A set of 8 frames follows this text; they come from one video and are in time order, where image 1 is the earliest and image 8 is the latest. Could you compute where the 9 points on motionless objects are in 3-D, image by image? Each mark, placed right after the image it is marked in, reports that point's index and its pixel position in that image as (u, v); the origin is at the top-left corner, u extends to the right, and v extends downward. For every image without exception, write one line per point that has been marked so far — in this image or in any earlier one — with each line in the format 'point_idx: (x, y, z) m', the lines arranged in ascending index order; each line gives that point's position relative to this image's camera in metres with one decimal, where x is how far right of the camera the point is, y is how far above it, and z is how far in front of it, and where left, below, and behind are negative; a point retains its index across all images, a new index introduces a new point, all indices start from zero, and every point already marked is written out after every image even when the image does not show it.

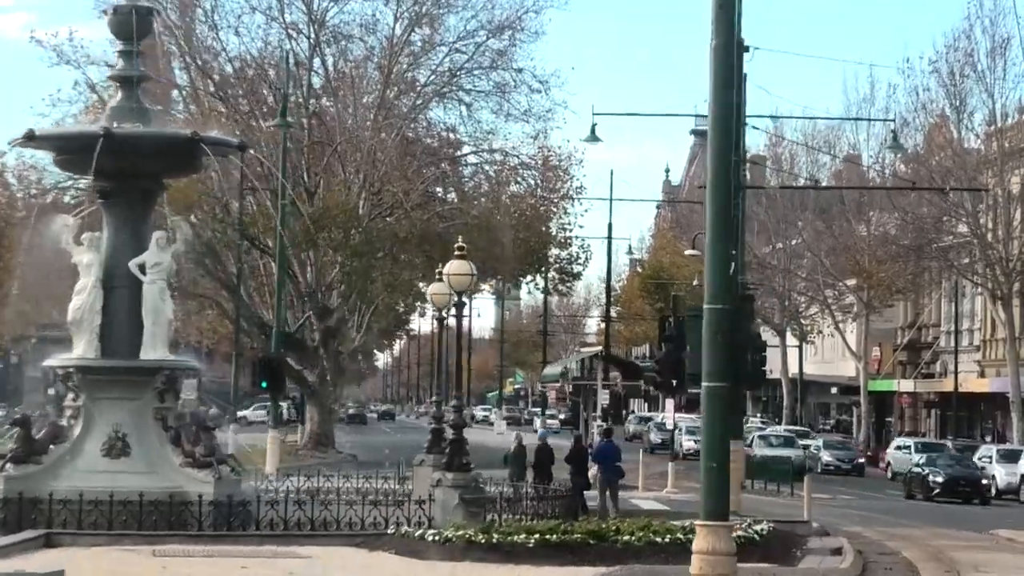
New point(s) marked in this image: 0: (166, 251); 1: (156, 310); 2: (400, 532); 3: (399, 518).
0: (-2.6, +0.3, +19.0) m
1: (-2.7, -0.2, +19.0) m
2: (-0.7, -1.6, +16.3) m
3: (-0.8, -1.6, +17.5) m
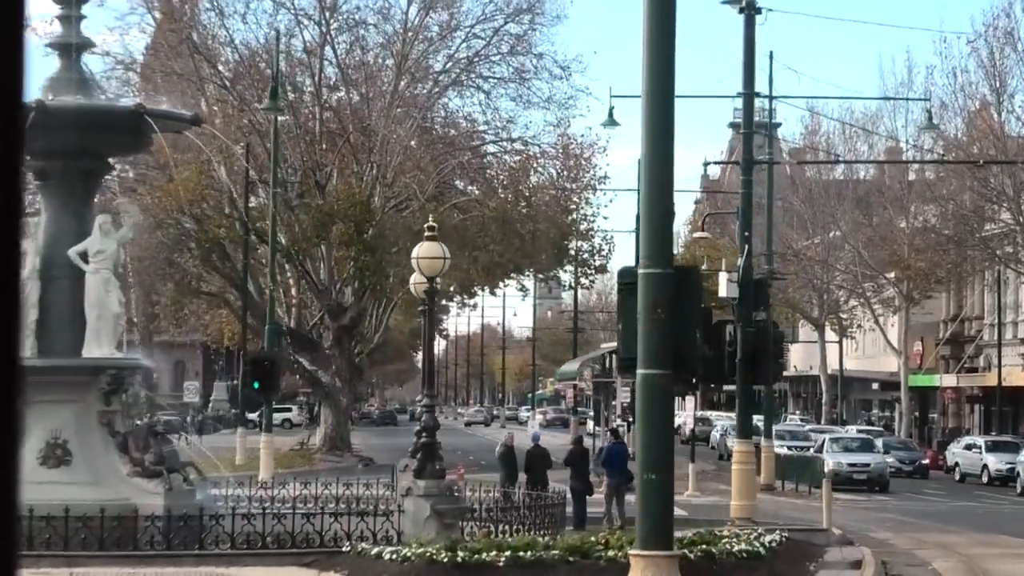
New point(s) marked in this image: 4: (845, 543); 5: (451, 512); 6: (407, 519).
0: (-2.7, +0.3, +17.2) m
1: (-2.8, -0.1, +17.1) m
2: (-0.9, -1.5, +14.4) m
3: (-0.9, -1.5, +15.6) m
4: (+2.4, -1.8, +17.9) m
5: (-0.4, -1.4, +15.6) m
6: (-0.6, -1.4, +15.8) m
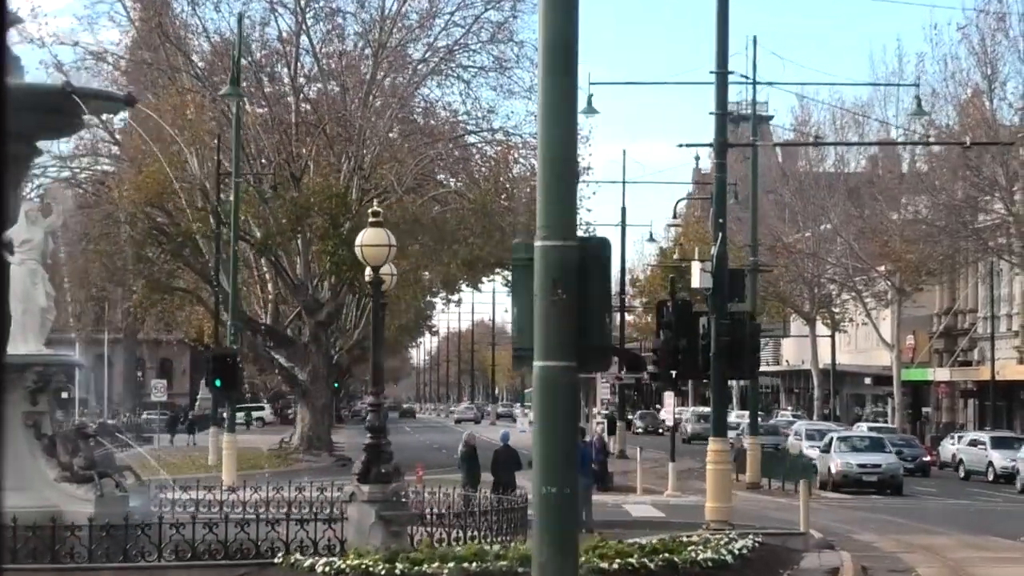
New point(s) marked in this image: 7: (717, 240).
0: (-3.0, +0.4, +16.1) m
1: (-3.1, 0.0, +16.0) m
2: (-1.2, -1.4, +13.4) m
3: (-1.2, -1.4, +14.5) m
4: (+2.1, -1.7, +16.8) m
5: (-0.7, -1.3, +14.5) m
6: (-0.9, -1.4, +14.7) m
7: (+1.6, +0.4, +19.5) m
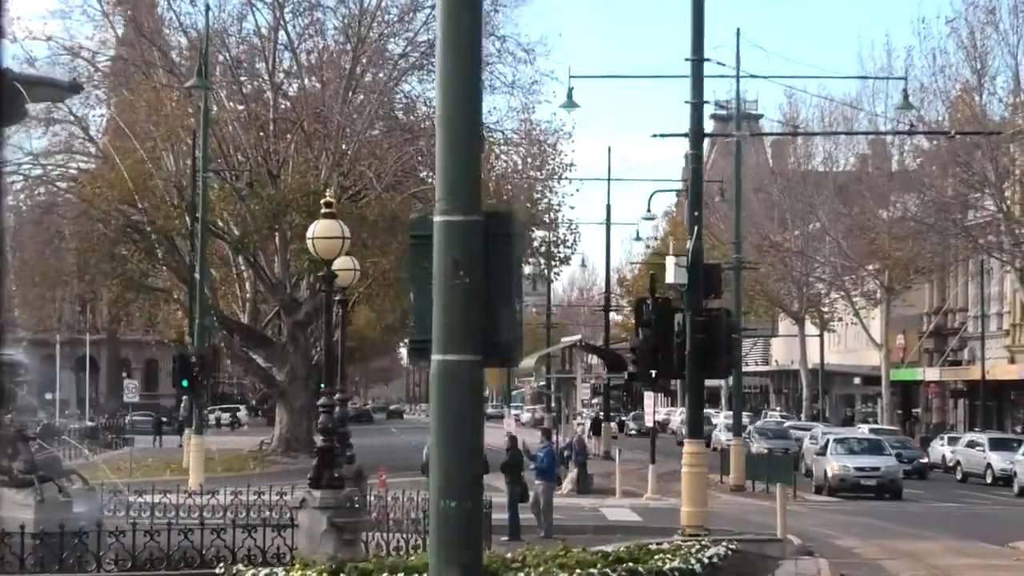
0: (-3.2, +0.4, +15.3) m
1: (-3.3, 0.0, +15.3) m
2: (-1.4, -1.4, +12.6) m
3: (-1.4, -1.4, +13.8) m
4: (+1.8, -1.7, +16.1) m
5: (-0.9, -1.3, +13.7) m
6: (-1.2, -1.4, +13.9) m
7: (+1.3, +0.4, +18.7) m
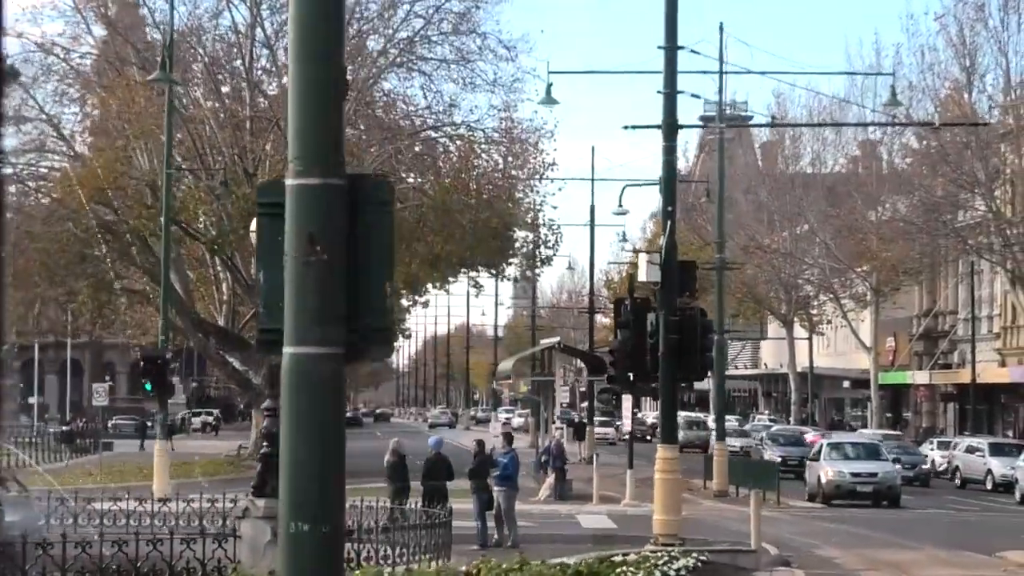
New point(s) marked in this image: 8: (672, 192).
0: (-3.5, +0.4, +14.5) m
1: (-3.5, 0.0, +14.5) m
2: (-1.6, -1.4, +11.8) m
3: (-1.6, -1.4, +13.0) m
4: (+1.6, -1.7, +15.3) m
5: (-1.1, -1.3, +12.9) m
6: (-1.4, -1.3, +13.1) m
7: (+1.1, +0.4, +17.9) m
8: (+1.1, +0.7, +17.7) m
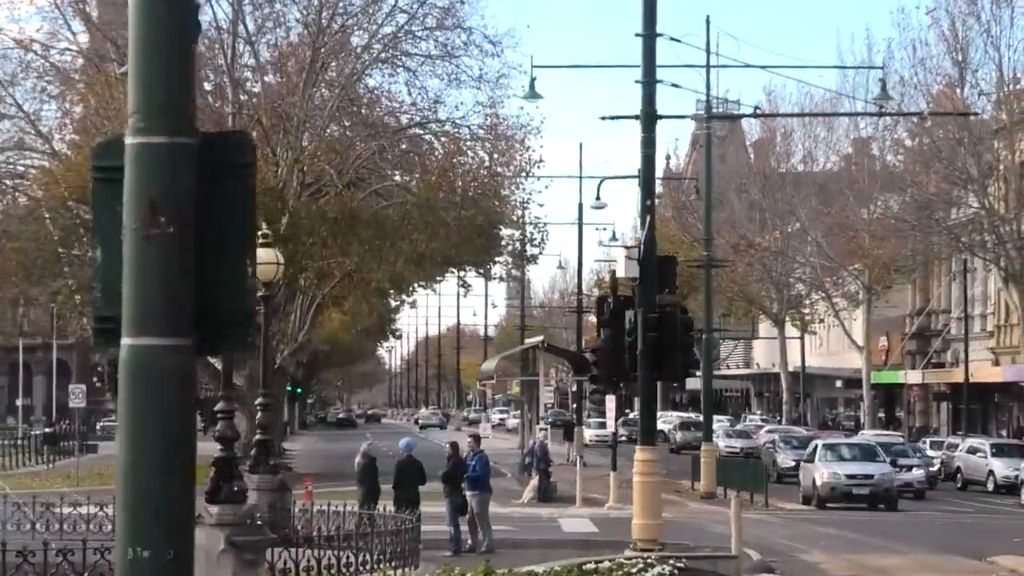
0: (-3.6, +0.5, +13.9) m
1: (-3.7, 0.0, +13.8) m
2: (-1.8, -1.4, +11.2) m
3: (-1.8, -1.4, +12.4) m
4: (+1.4, -1.7, +14.7) m
5: (-1.3, -1.2, +12.3) m
6: (-1.5, -1.3, +12.5) m
7: (+0.9, +0.4, +17.3) m
8: (+0.9, +0.7, +17.1) m
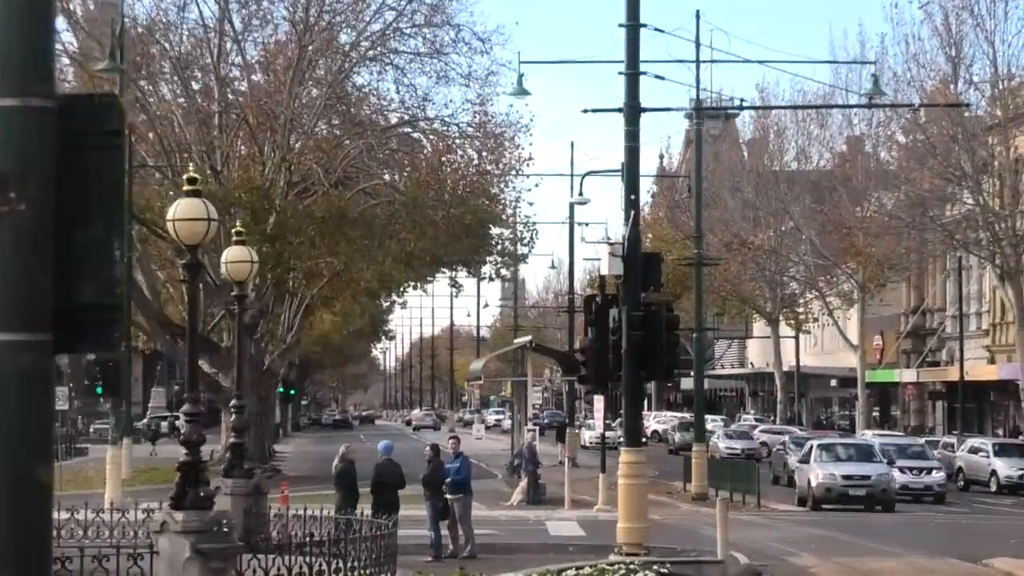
0: (-3.8, +0.5, +13.5) m
1: (-3.8, 0.0, +13.4) m
2: (-1.9, -1.4, +10.7) m
3: (-1.9, -1.4, +11.9) m
4: (+1.3, -1.6, +14.3) m
5: (-1.4, -1.2, +11.9) m
6: (-1.7, -1.3, +12.1) m
7: (+0.8, +0.5, +16.9) m
8: (+0.8, +0.7, +16.7) m
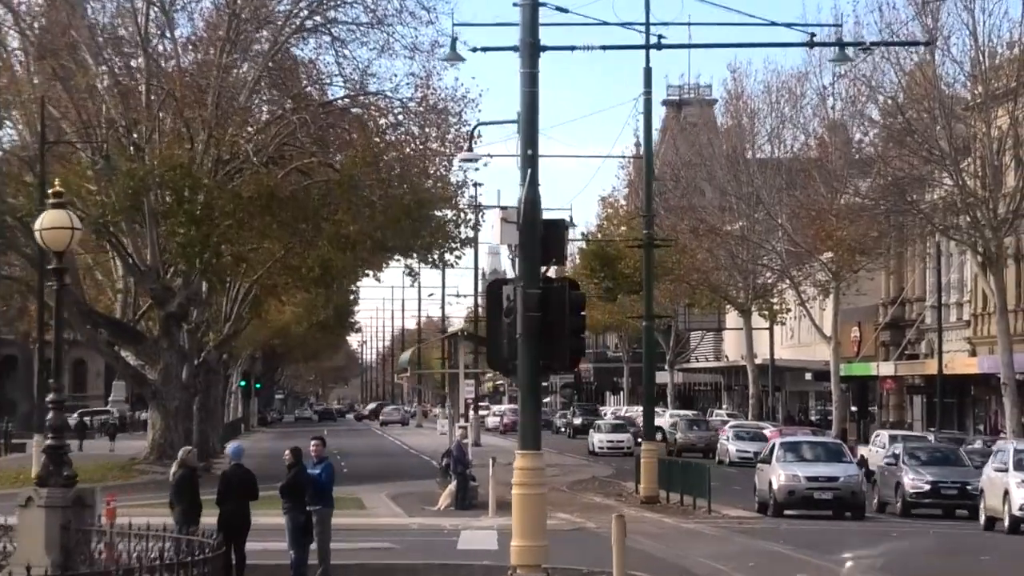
0: (-4.4, +0.6, +10.8) m
1: (-4.5, +0.2, +10.7) m
2: (-2.5, -1.2, +8.1) m
3: (-2.6, -1.2, +9.3) m
4: (+0.6, -1.5, +11.6) m
5: (-2.1, -1.1, +9.2) m
6: (-2.3, -1.2, +9.4) m
7: (+0.1, +0.6, +14.2) m
8: (+0.1, +0.9, +14.0) m
